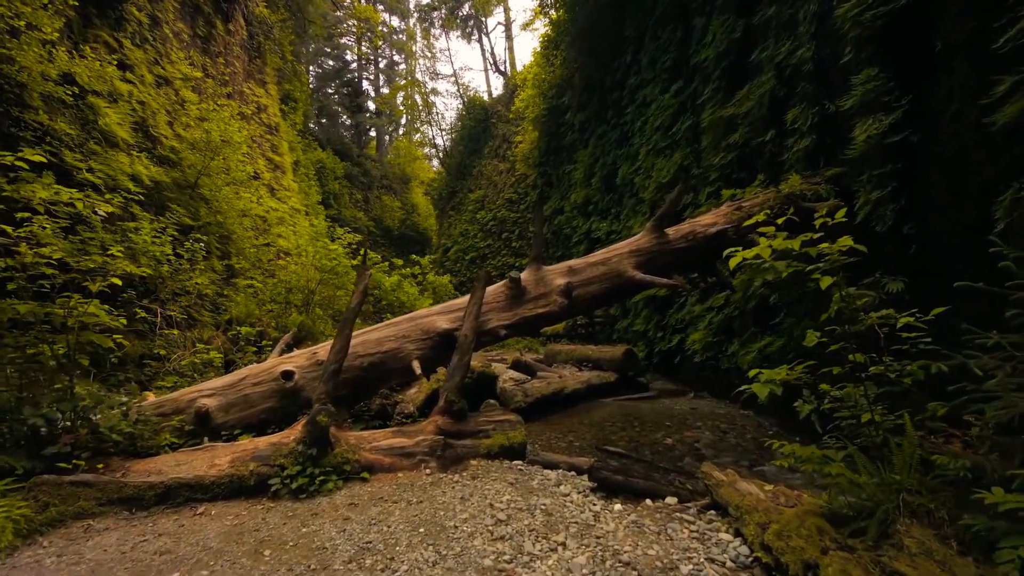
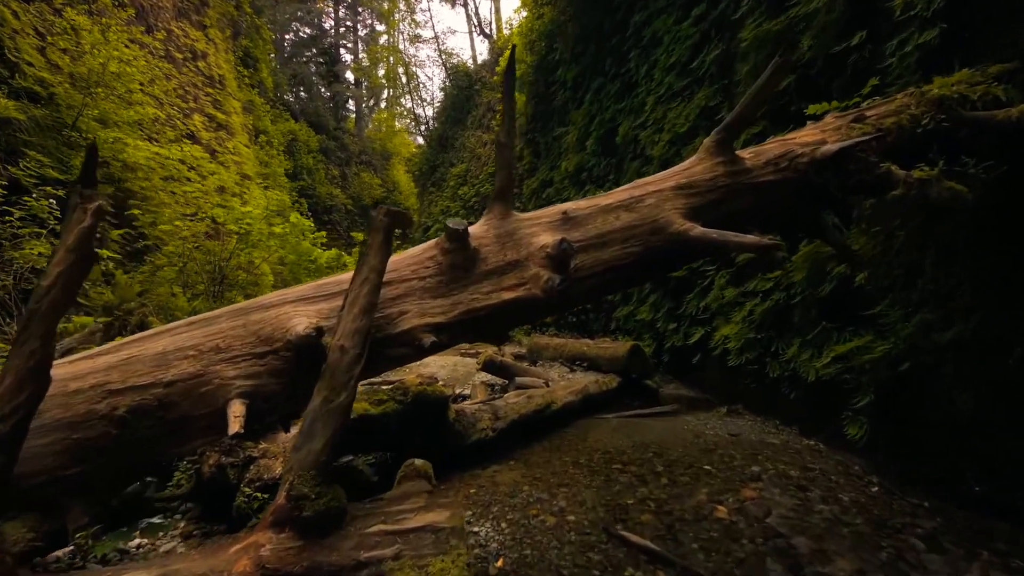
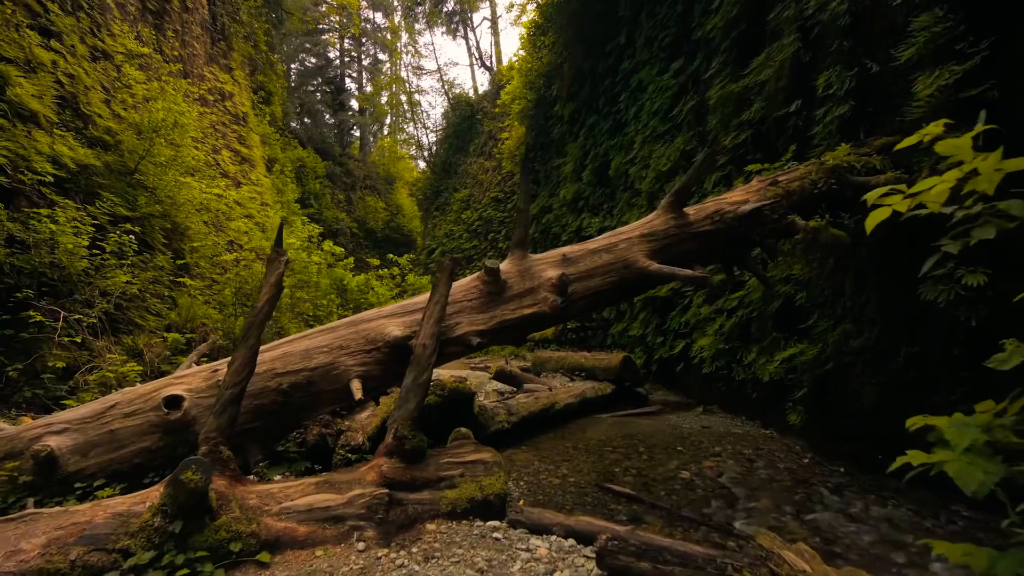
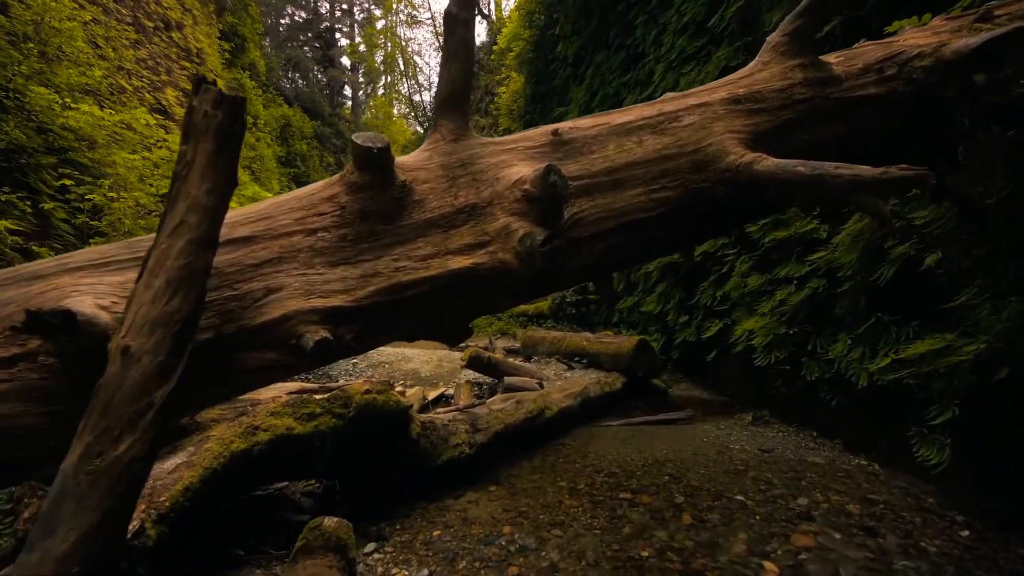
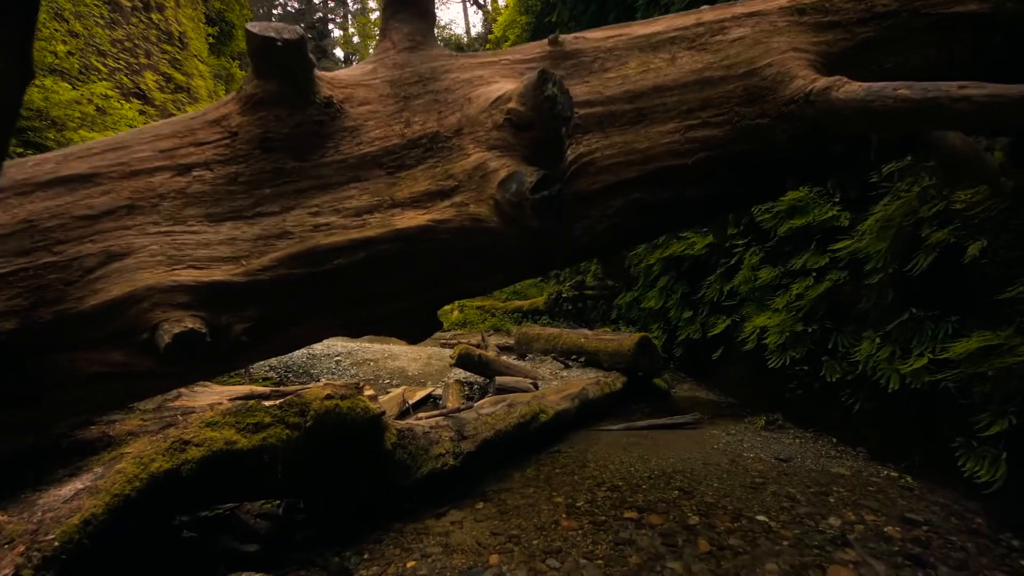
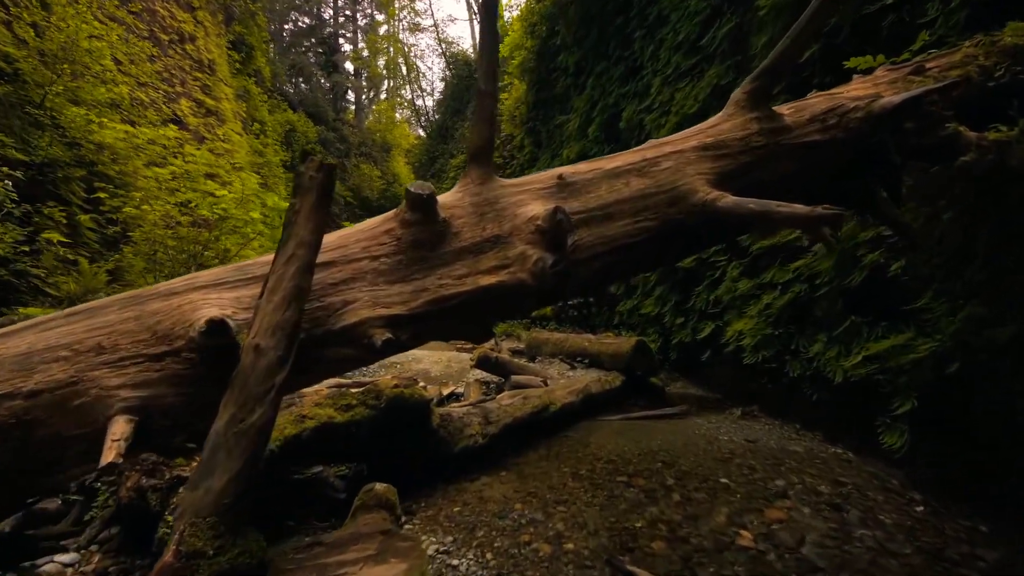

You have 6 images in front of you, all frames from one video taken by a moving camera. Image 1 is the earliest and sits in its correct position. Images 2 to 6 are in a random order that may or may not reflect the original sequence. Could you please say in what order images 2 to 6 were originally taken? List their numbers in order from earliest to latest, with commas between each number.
3, 2, 6, 4, 5
